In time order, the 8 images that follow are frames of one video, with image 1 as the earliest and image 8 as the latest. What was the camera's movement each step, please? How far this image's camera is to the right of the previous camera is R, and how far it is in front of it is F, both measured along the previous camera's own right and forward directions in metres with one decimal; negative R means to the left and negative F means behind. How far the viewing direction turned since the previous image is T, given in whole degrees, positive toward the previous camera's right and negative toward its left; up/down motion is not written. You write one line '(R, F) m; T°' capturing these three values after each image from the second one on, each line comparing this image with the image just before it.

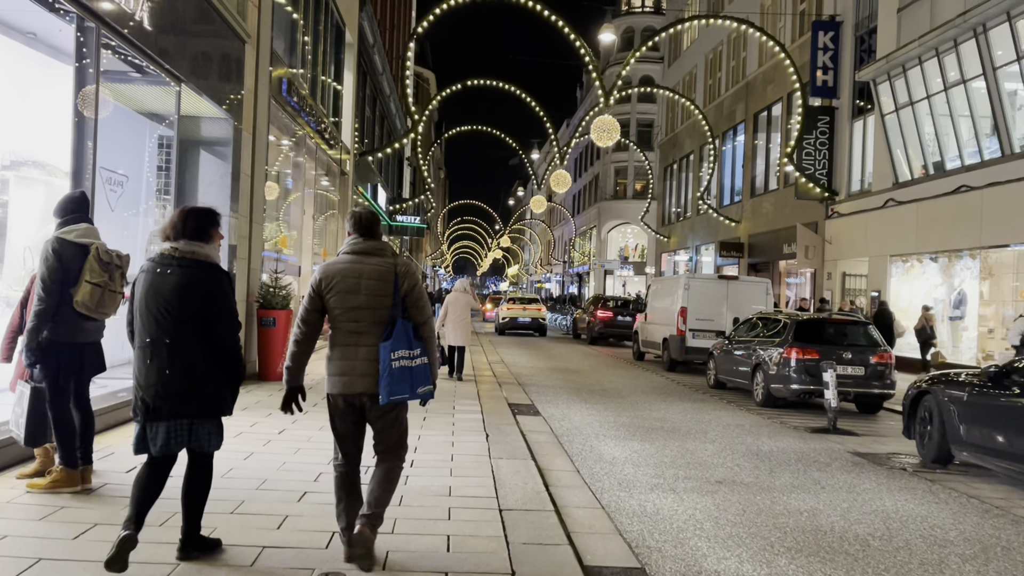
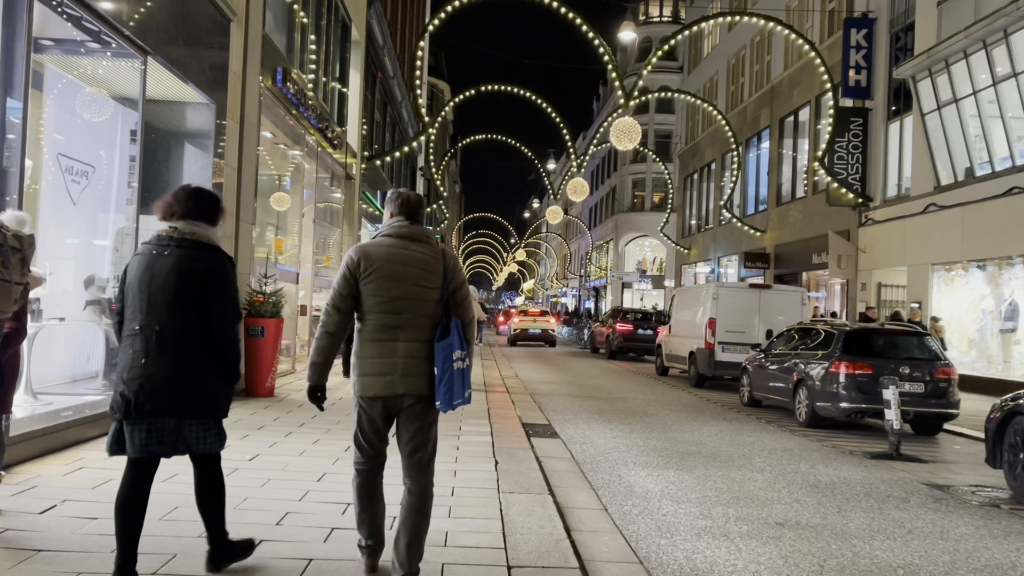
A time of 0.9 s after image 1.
(0.0, +1.2) m; -1°
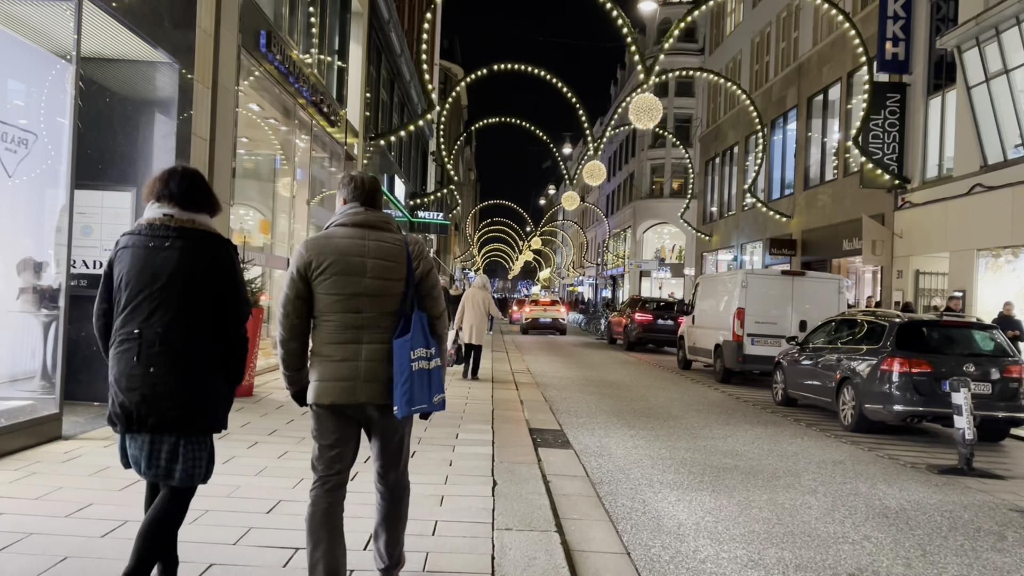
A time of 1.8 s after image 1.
(+0.1, +1.2) m; -1°
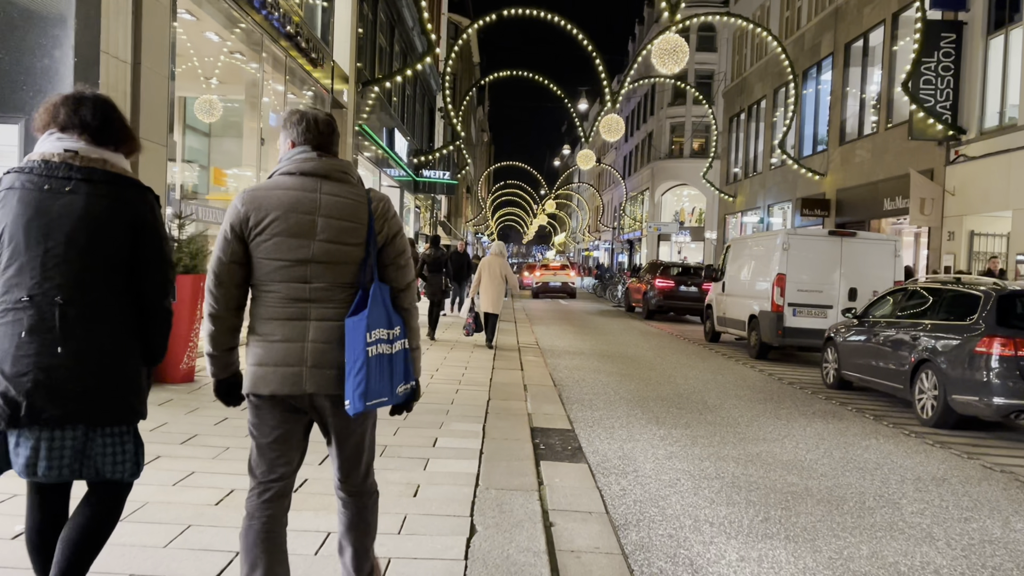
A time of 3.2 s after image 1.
(+0.1, +1.9) m; -1°
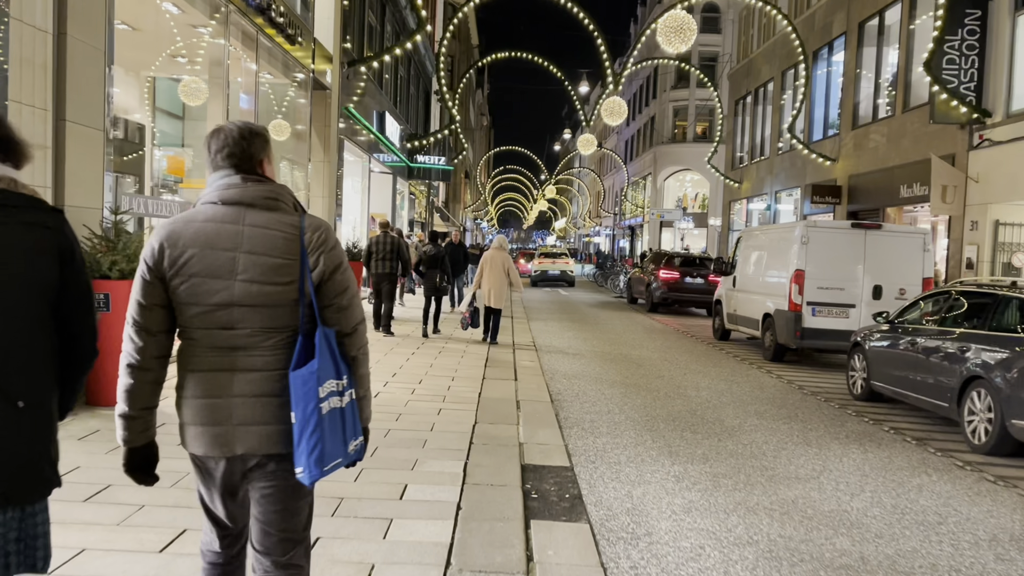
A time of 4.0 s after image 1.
(+0.1, +1.1) m; 0°
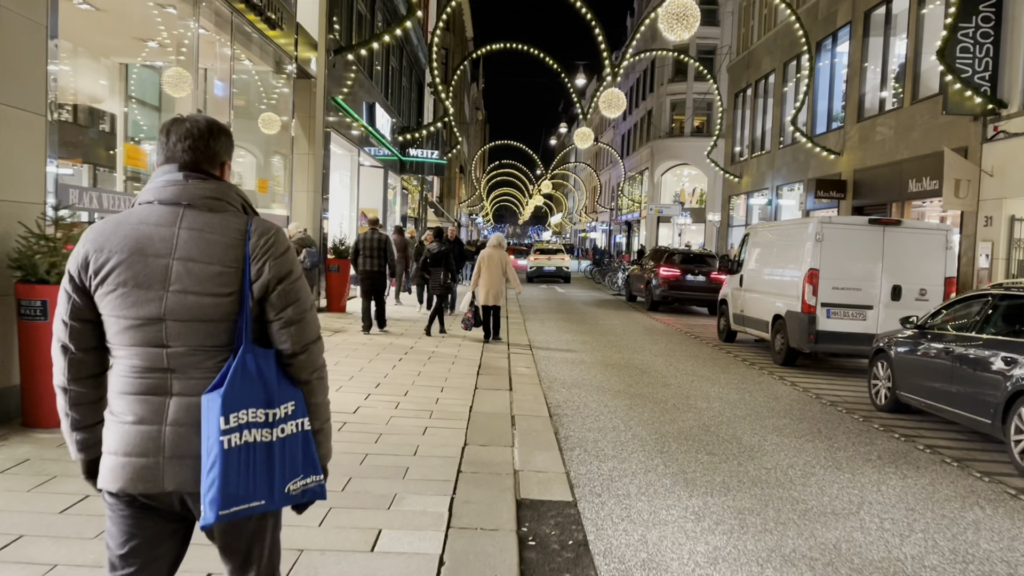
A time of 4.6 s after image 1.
(0.0, +0.8) m; 0°
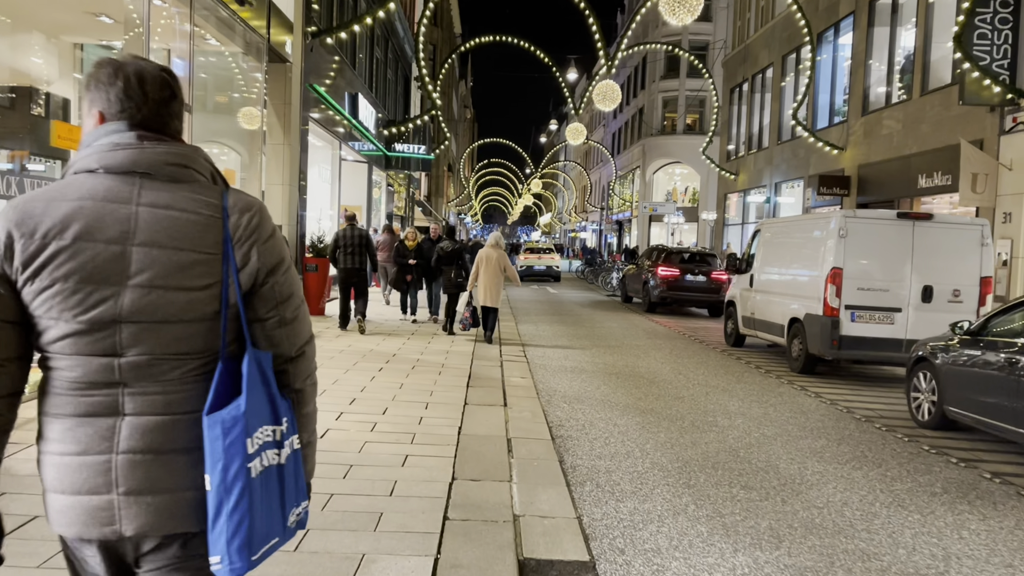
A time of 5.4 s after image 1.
(-0.1, +1.1) m; +1°
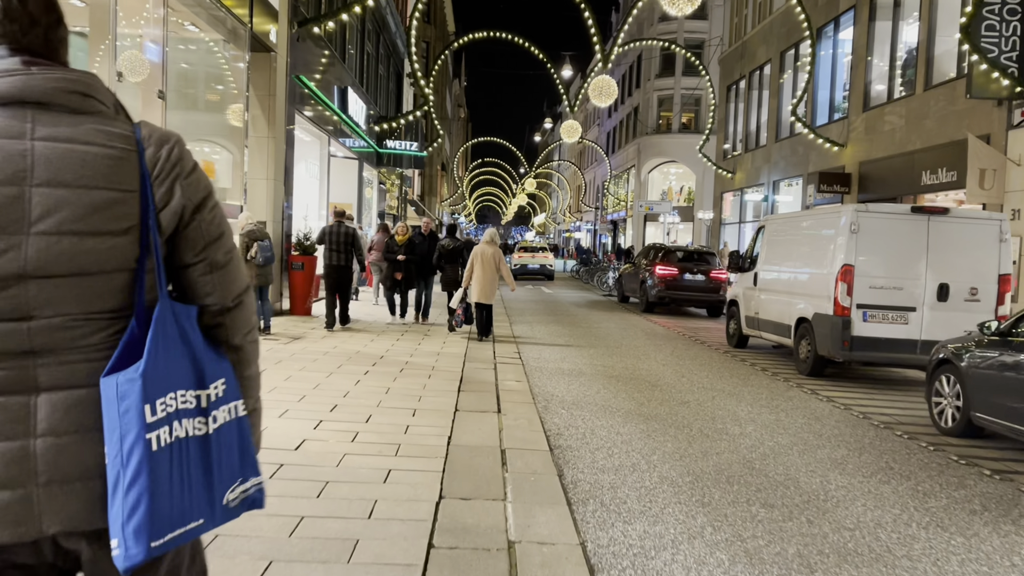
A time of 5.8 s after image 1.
(0.0, +0.5) m; 0°
